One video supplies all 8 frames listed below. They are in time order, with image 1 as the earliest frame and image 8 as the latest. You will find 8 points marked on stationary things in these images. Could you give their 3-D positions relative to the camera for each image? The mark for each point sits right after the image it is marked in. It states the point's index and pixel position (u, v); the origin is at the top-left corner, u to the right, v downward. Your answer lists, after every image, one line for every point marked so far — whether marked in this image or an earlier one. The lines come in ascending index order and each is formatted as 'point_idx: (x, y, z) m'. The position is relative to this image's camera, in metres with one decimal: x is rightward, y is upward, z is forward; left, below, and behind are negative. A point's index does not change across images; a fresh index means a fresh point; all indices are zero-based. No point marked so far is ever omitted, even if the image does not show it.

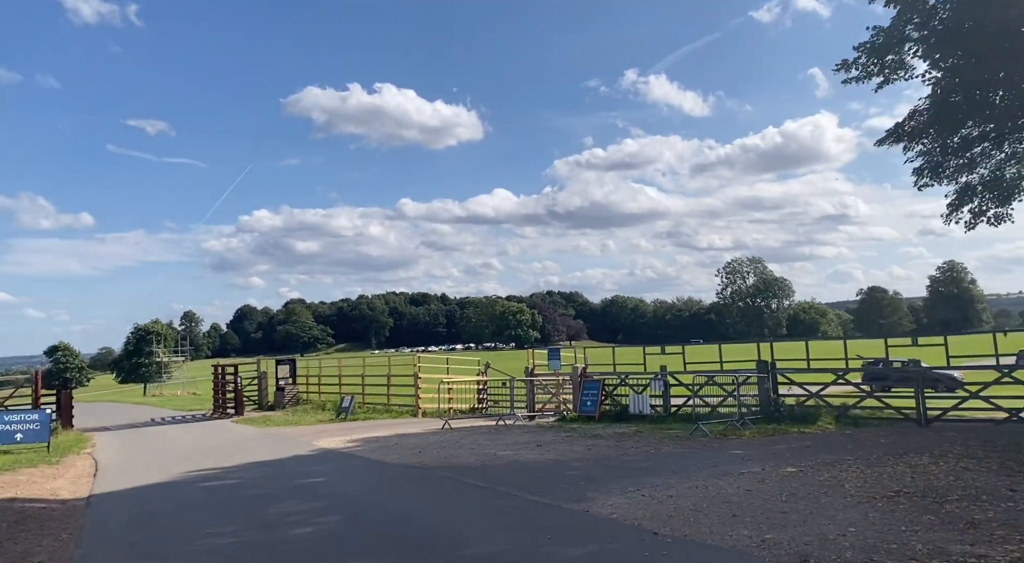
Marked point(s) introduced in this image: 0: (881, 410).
0: (+8.3, -2.9, +17.6) m
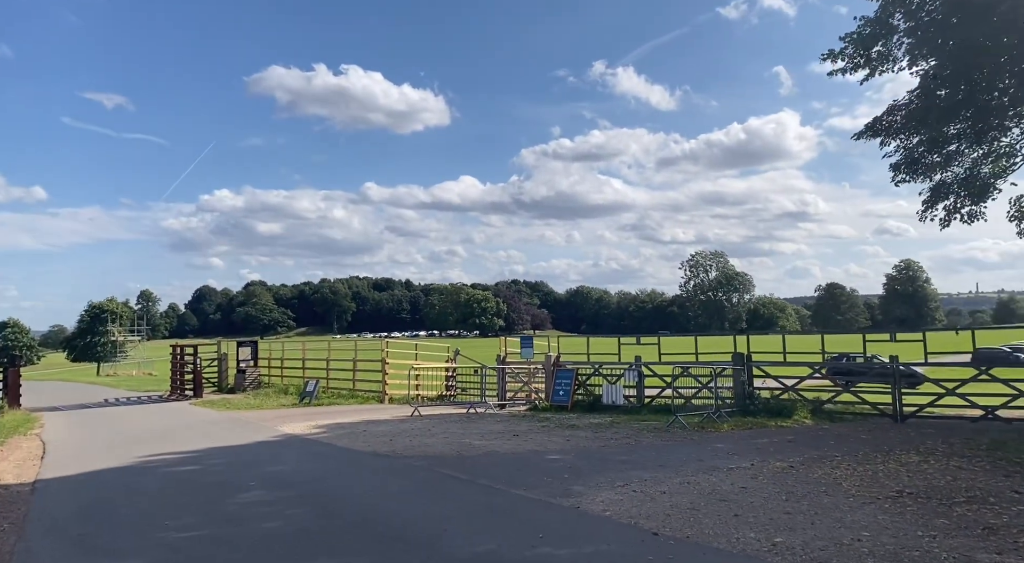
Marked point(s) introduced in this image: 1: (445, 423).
0: (+7.7, -2.8, +17.5) m
1: (-1.4, -2.9, +16.2) m
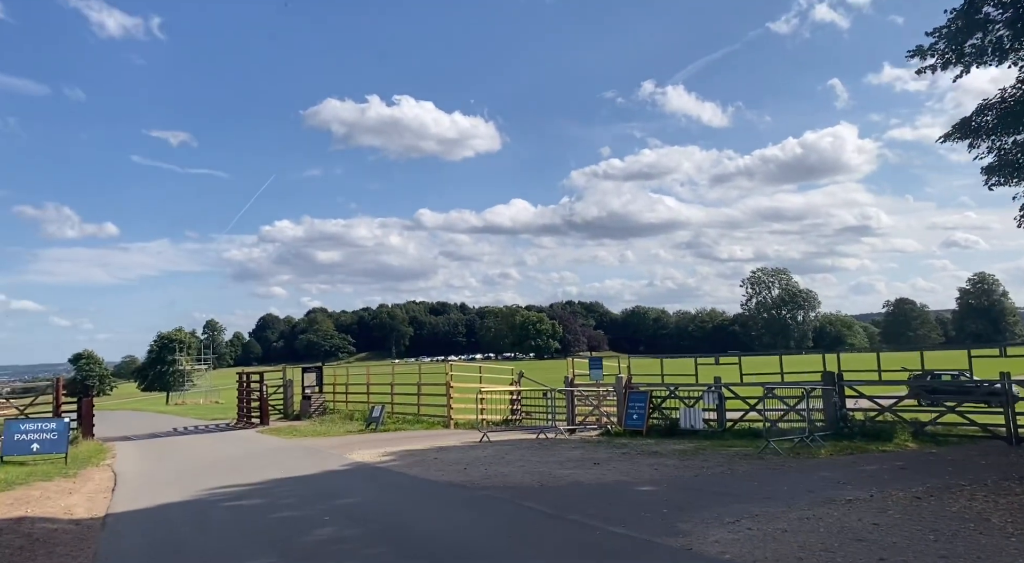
0: (+9.3, -3.0, +16.1) m
1: (+0.1, -3.3, +15.5) m
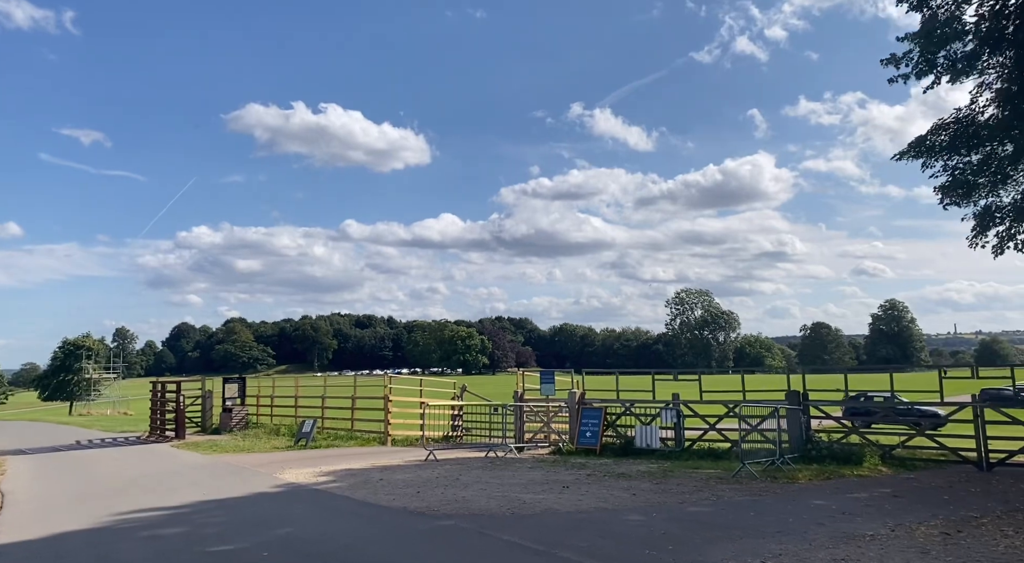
0: (+8.3, -3.3, +15.6) m
1: (-0.7, -3.4, +14.1) m
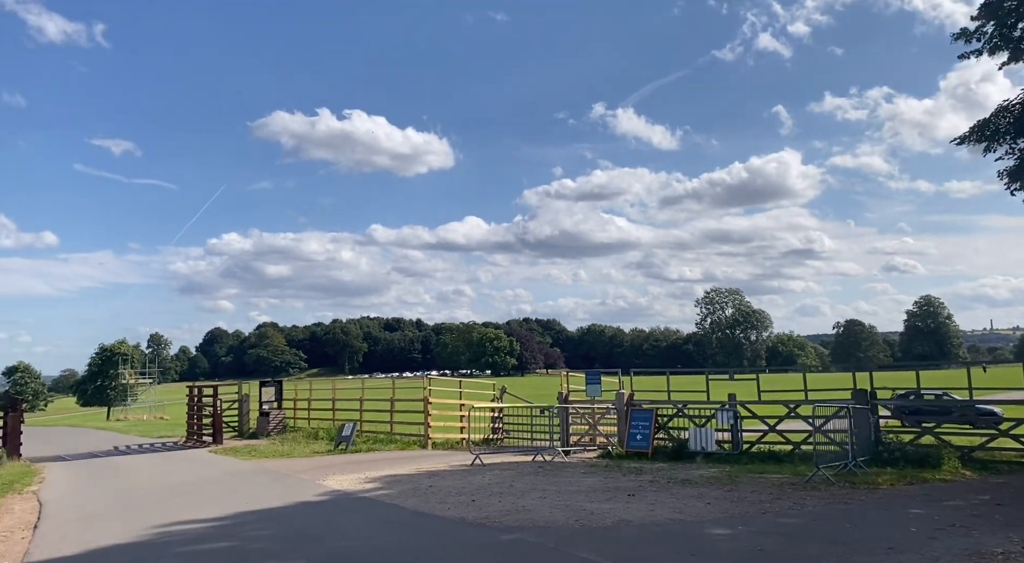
0: (+9.3, -3.1, +14.6) m
1: (+0.2, -3.3, +13.4) m
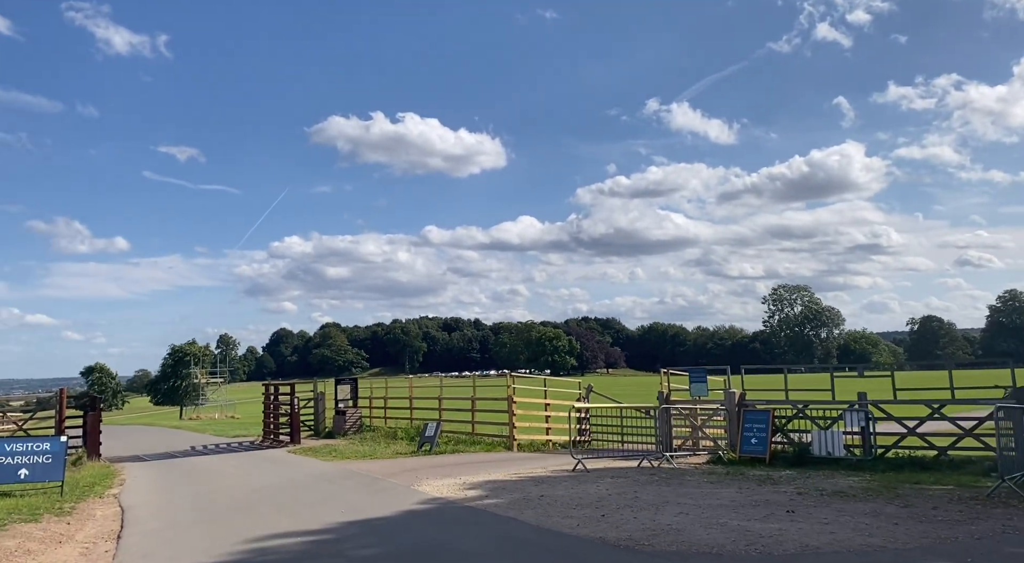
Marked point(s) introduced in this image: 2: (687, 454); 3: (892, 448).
0: (+11.1, -2.8, +12.4) m
1: (+2.0, -3.1, +11.9) m
2: (+3.9, -3.8, +17.6) m
3: (+7.2, -3.2, +15.0) m
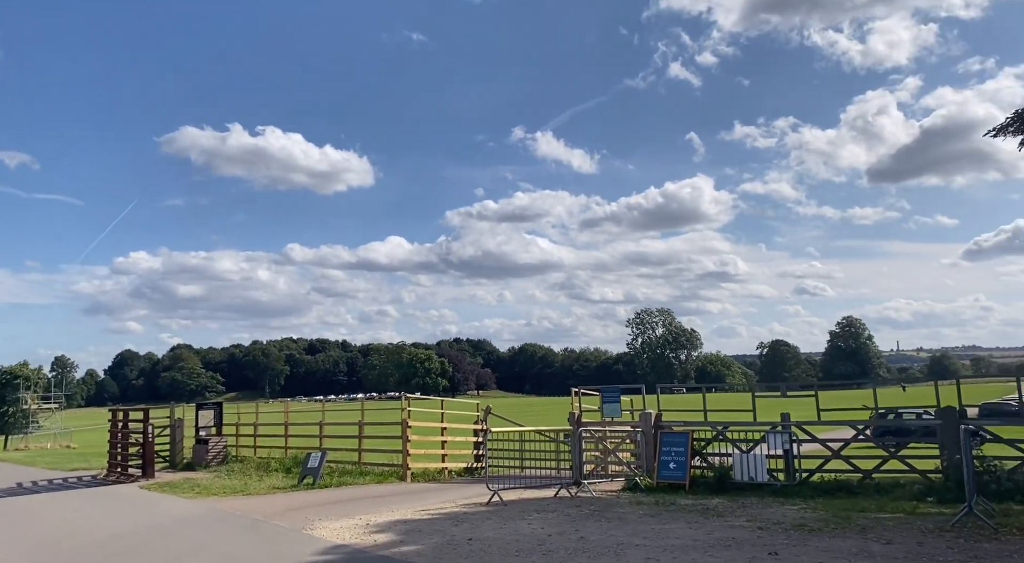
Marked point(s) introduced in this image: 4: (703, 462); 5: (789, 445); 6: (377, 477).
0: (+9.8, -3.1, +12.5) m
1: (+0.9, -3.2, +10.5) m
2: (+1.9, -4.1, +16.4) m
3: (+5.6, -3.5, +14.3) m
4: (+3.8, -3.5, +15.5) m
5: (+5.2, -3.0, +14.5) m
6: (-3.2, -4.7, +18.9) m
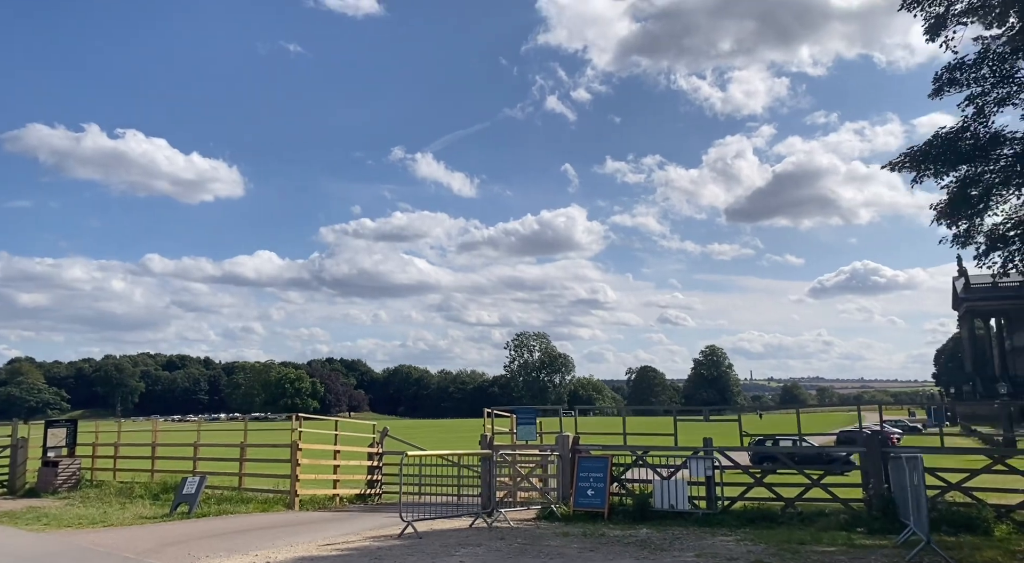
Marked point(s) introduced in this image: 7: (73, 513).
0: (+8.6, -3.6, +12.8) m
1: (+0.1, -3.3, +9.4) m
2: (0.0, -4.4, +15.3) m
3: (+4.0, -3.9, +13.9) m
4: (+2.1, -3.9, +14.7) m
5: (+3.6, -3.4, +14.1) m
6: (-5.4, -4.8, +17.0) m
7: (-9.3, -4.9, +16.7) m
